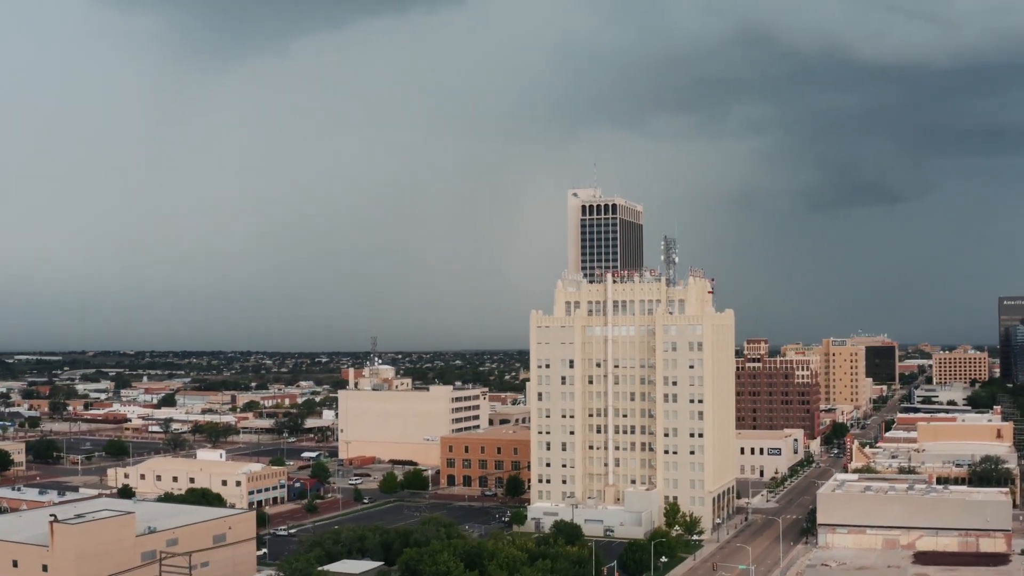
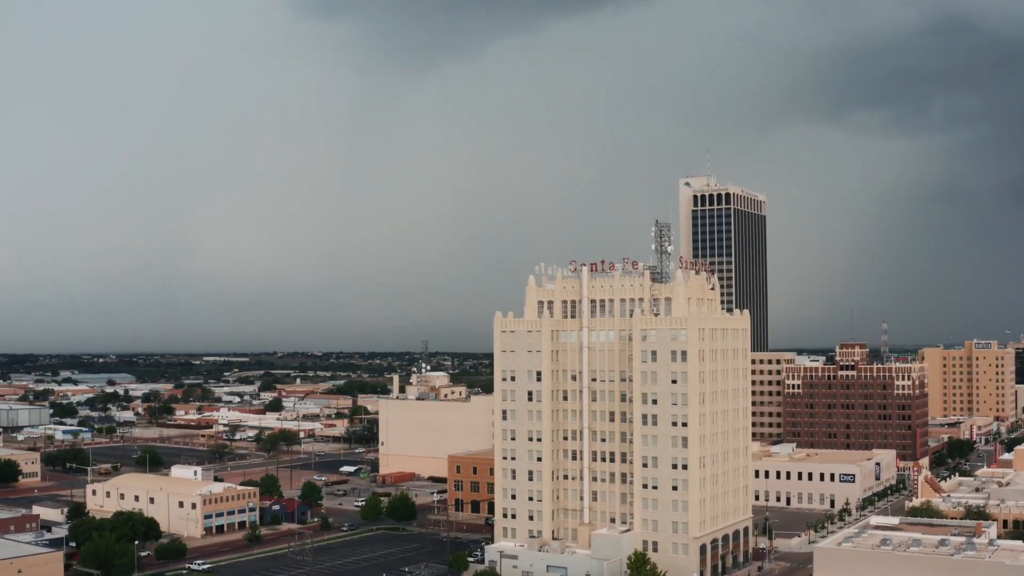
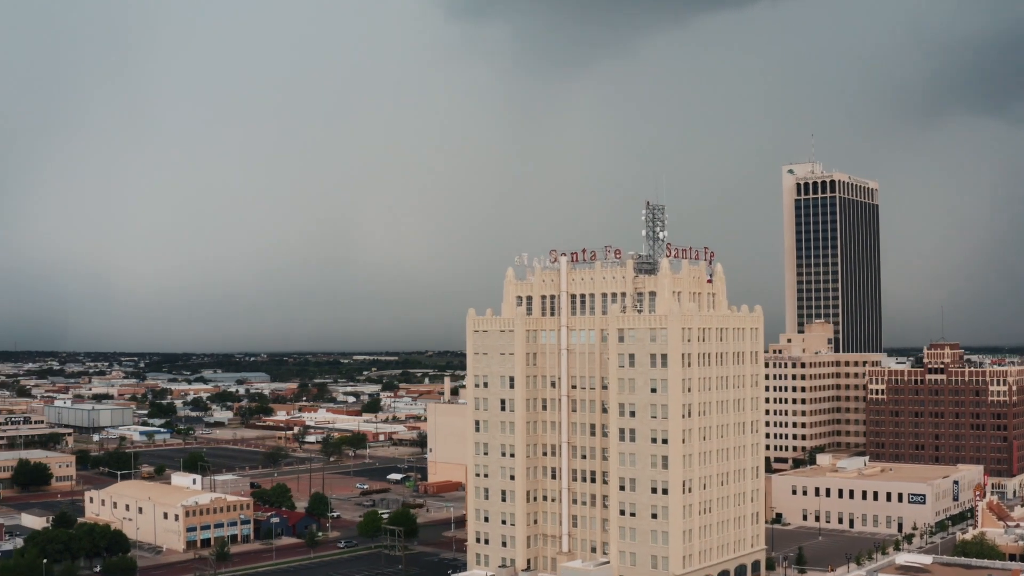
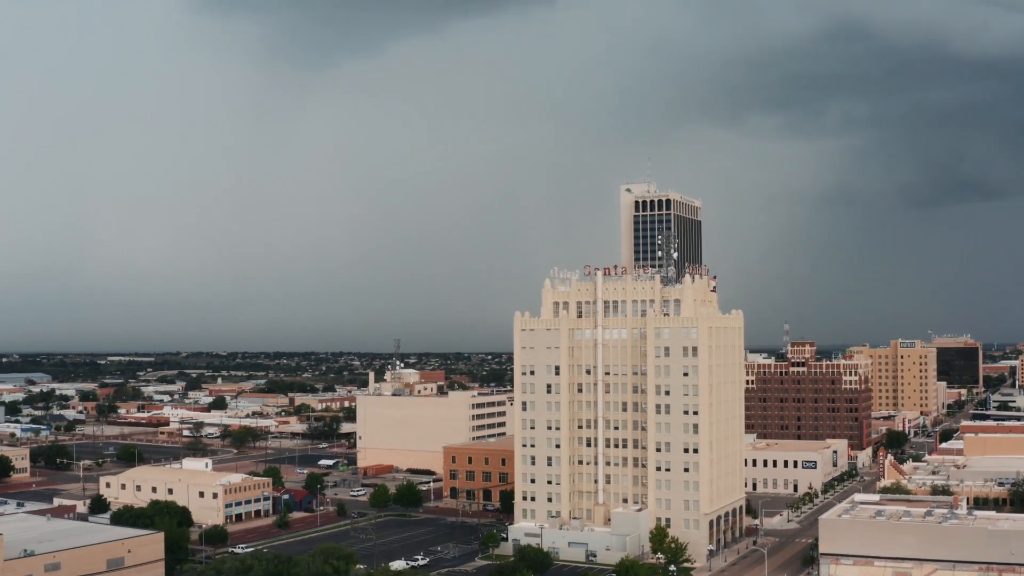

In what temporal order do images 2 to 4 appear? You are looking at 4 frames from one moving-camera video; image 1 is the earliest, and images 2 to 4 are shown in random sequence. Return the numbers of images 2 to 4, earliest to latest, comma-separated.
4, 2, 3
